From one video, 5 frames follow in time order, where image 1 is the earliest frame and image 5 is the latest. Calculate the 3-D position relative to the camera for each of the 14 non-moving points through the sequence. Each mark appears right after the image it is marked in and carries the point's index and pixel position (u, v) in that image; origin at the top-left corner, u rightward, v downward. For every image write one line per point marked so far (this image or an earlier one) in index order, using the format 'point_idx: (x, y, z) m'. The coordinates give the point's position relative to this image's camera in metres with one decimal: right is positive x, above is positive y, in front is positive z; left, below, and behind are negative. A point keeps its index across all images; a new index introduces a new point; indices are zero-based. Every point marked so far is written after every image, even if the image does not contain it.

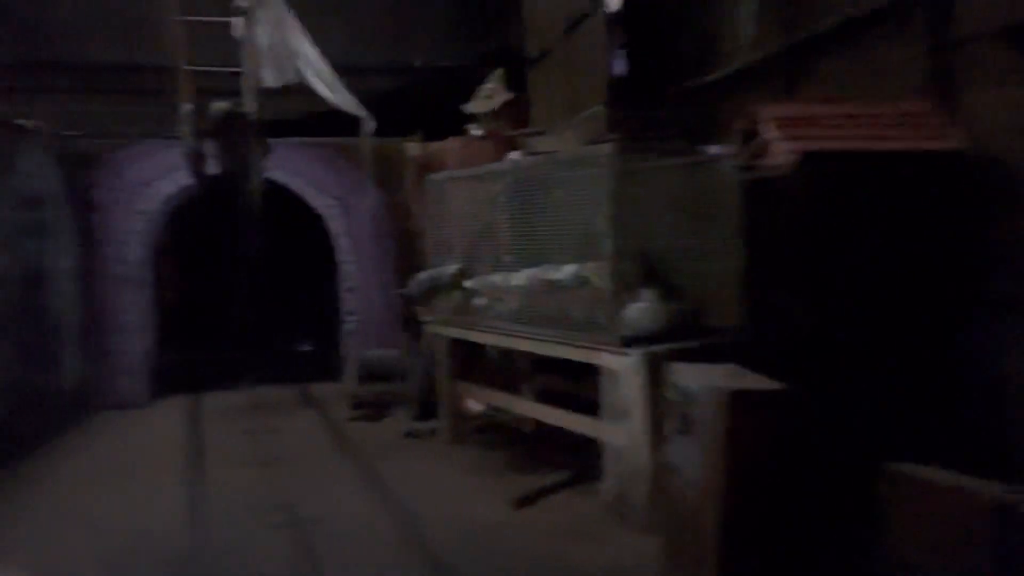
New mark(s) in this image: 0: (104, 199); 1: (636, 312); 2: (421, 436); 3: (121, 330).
0: (-4.4, +0.9, +8.4) m
1: (+0.8, -0.2, +4.9) m
2: (-0.8, -1.3, +7.0) m
3: (-4.2, -0.5, +8.5) m
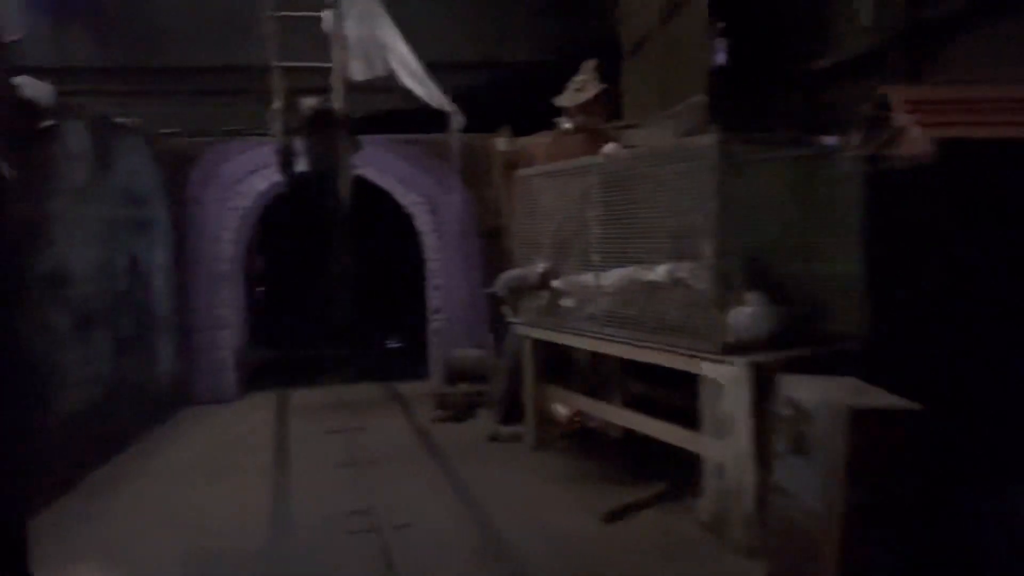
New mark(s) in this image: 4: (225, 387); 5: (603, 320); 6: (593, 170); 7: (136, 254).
0: (-3.4, +1.0, +8.6) m
1: (+1.3, -0.2, +4.5) m
2: (-0.1, -1.3, +6.8) m
3: (-3.3, -0.4, +8.6) m
4: (-3.2, -1.1, +8.7) m
5: (+0.7, -0.2, +5.7) m
6: (+0.6, +0.9, +5.9) m
7: (-3.4, +0.3, +7.1) m
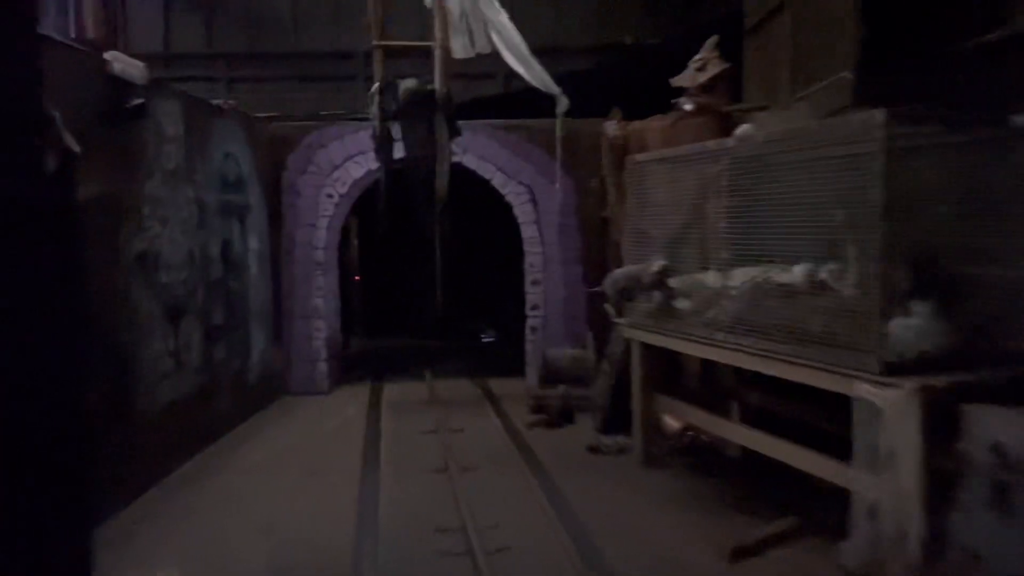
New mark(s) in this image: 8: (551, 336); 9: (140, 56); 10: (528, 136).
0: (-2.3, +1.1, +8.3) m
1: (+1.9, -0.2, +3.8) m
2: (+0.8, -1.3, +6.3) m
3: (-2.2, -0.3, +8.4) m
4: (-2.1, -1.0, +8.4) m
5: (+1.4, -0.3, +5.1) m
6: (+1.4, +0.9, +5.2) m
7: (-2.5, +0.4, +6.9) m
8: (+0.4, -0.5, +8.3) m
9: (-5.1, +3.2, +10.7) m
10: (+0.2, +1.6, +8.3) m
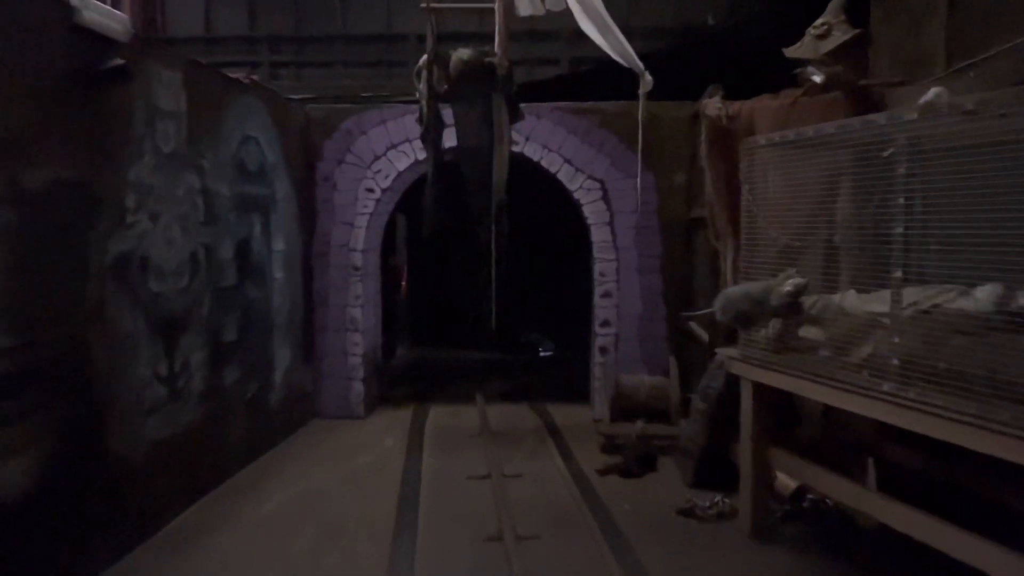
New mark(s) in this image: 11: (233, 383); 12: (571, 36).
0: (-1.7, +1.0, +7.2) m
1: (+2.2, -0.4, +2.4) m
2: (+1.2, -1.4, +4.9) m
3: (-1.6, -0.4, +7.3) m
4: (-1.5, -1.1, +7.3) m
5: (+1.8, -0.4, +3.7) m
6: (+1.8, +0.7, +3.9) m
7: (-2.0, +0.4, +5.8) m
8: (+1.0, -0.6, +7.0) m
9: (-4.2, +3.1, +9.8) m
10: (+0.8, +1.5, +7.0) m
11: (-2.0, -0.7, +5.6) m
12: (+0.6, +2.6, +8.1) m
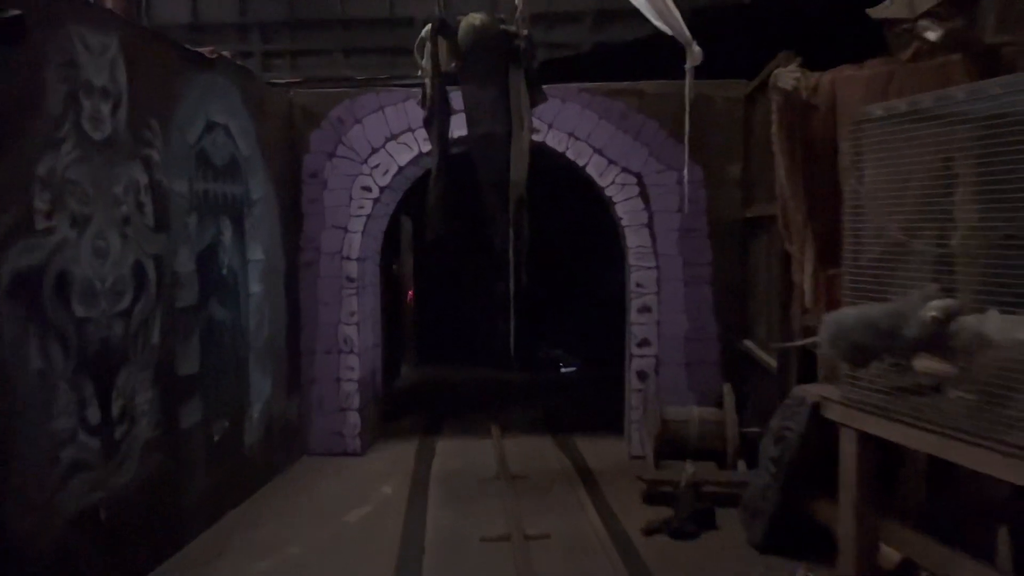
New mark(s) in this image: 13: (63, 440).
0: (-1.5, +0.9, +6.2) m
1: (+2.3, -0.4, +1.3) m
2: (+1.3, -1.5, +3.9) m
3: (-1.4, -0.5, +6.2) m
4: (-1.3, -1.2, +6.3) m
5: (+1.9, -0.5, +2.6) m
6: (+1.9, +0.7, +2.8) m
7: (-1.8, +0.2, +4.8) m
8: (+1.2, -0.7, +6.0) m
9: (-4.0, +3.0, +8.8) m
10: (+1.0, +1.4, +5.9) m
11: (-1.9, -0.8, +4.6) m
12: (+0.8, +2.5, +7.0) m
13: (-2.0, -0.7, +3.4) m
